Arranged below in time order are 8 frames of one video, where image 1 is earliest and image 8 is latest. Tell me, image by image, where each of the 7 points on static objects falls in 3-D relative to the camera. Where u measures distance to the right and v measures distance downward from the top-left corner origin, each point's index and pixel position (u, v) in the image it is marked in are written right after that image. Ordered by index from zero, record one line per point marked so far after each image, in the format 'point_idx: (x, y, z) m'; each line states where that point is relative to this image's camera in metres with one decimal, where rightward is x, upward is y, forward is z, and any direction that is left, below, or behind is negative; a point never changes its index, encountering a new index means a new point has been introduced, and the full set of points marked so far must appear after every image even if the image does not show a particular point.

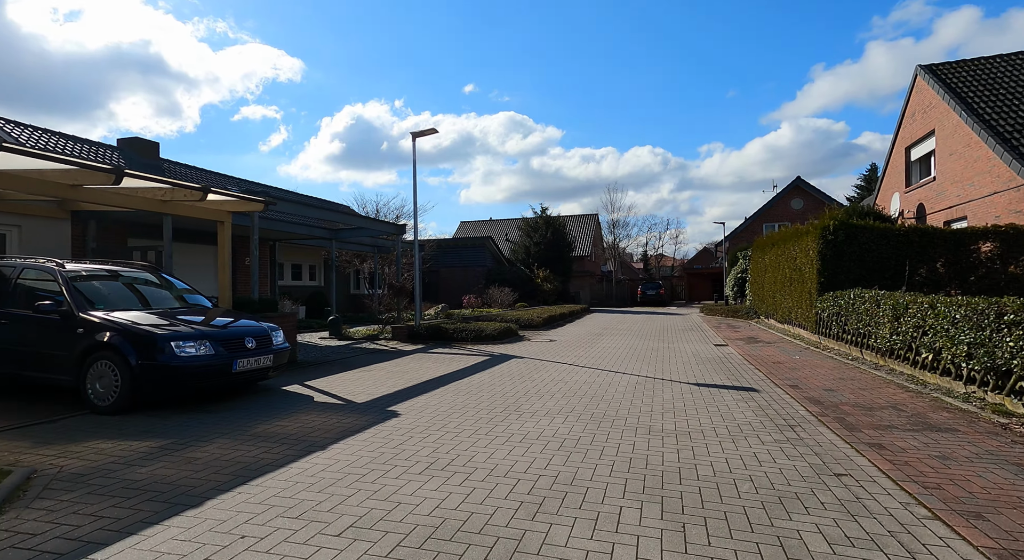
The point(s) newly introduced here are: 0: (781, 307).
0: (+8.9, -0.9, +19.0) m
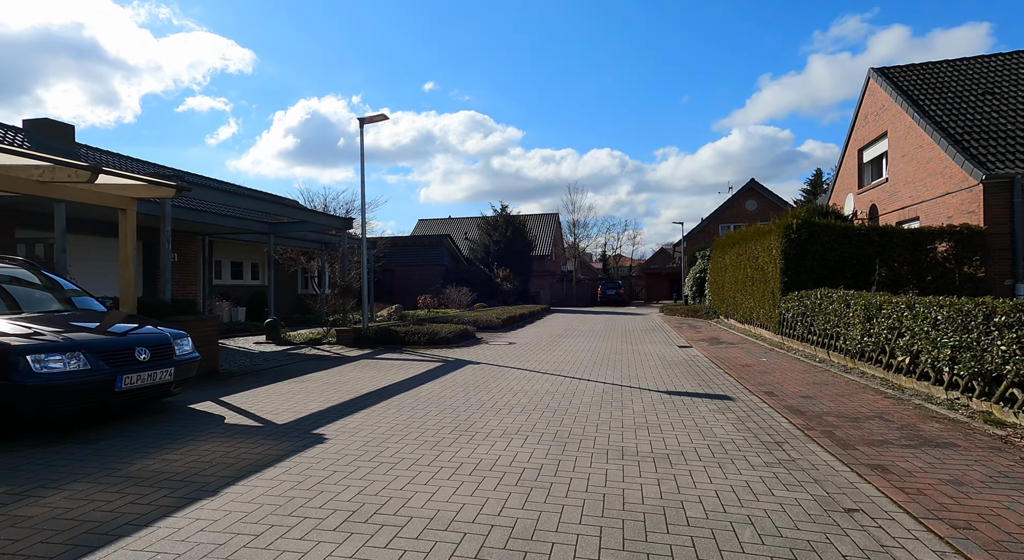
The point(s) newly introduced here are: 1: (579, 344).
0: (+7.5, -0.9, +18.7) m
1: (+1.8, -1.8, +16.0) m
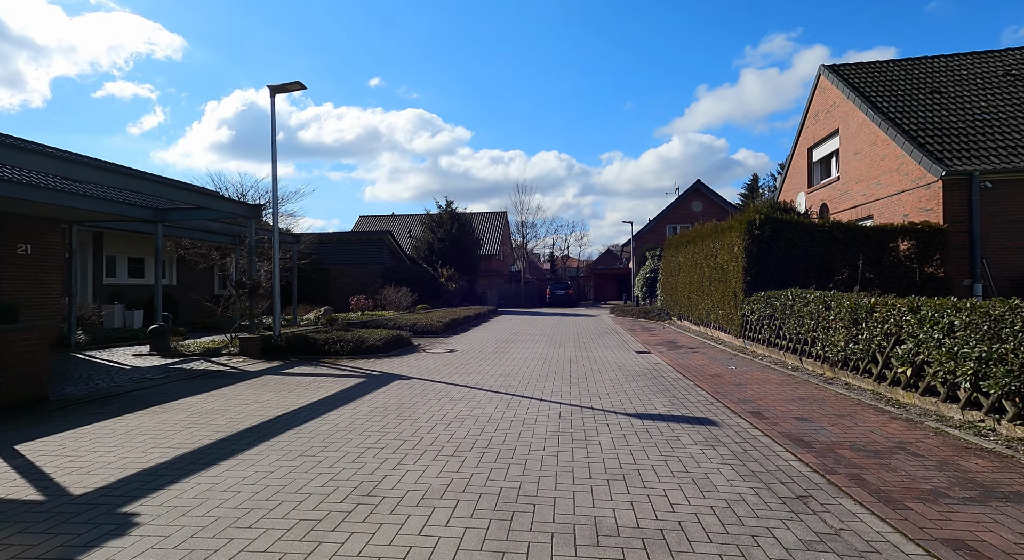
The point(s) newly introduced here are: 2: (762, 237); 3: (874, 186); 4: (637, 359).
0: (+5.8, -0.9, +17.8) m
1: (+0.3, -1.8, +14.6) m
2: (+5.9, +1.1, +13.3) m
3: (+10.3, +2.7, +16.4) m
4: (+2.7, -1.7, +12.5) m
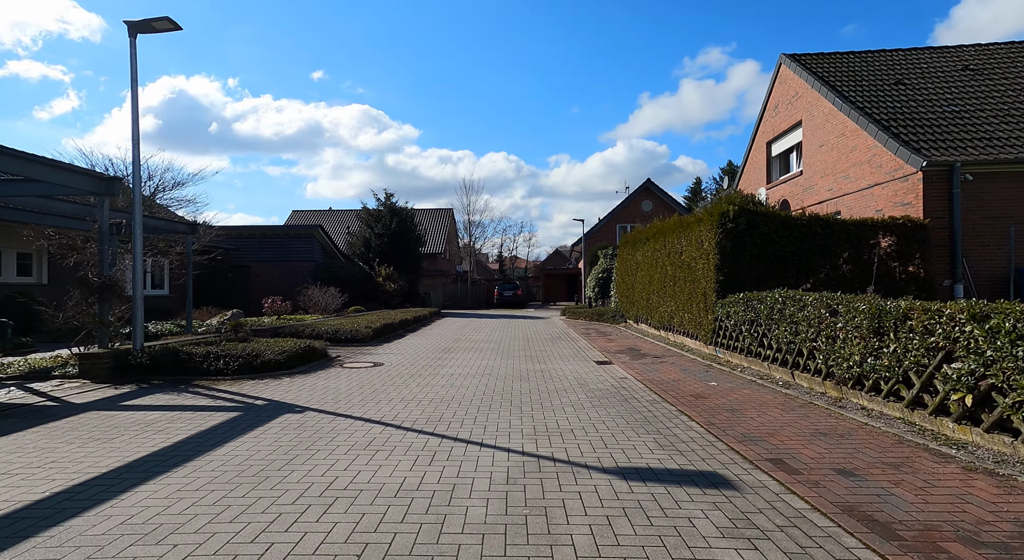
0: (+4.2, -0.9, +16.2) m
1: (-1.0, -1.8, +12.5) m
2: (+4.7, +1.1, +11.7) m
3: (+8.8, +2.7, +15.2) m
4: (+1.6, -1.7, +10.6) m
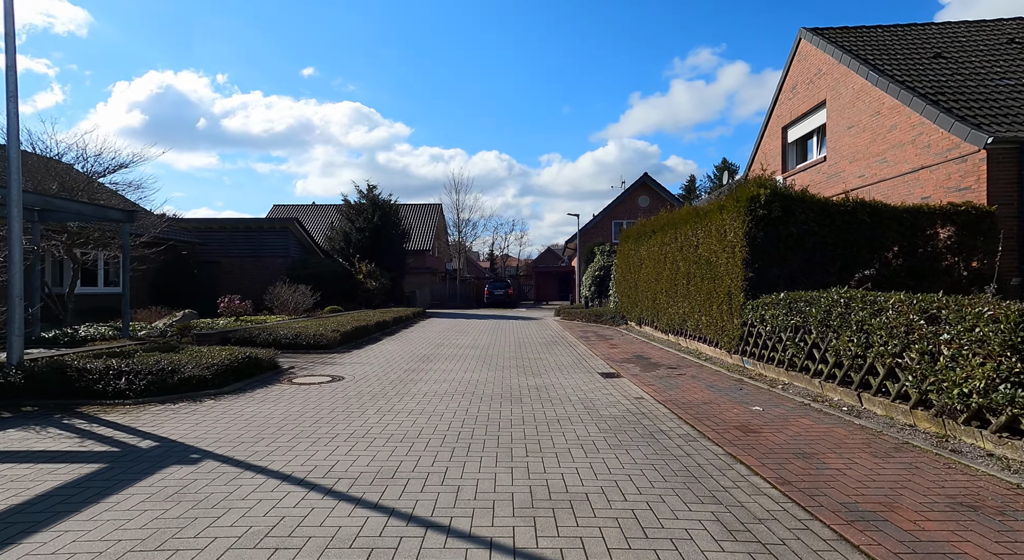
0: (+3.9, -0.8, +14.3) m
1: (-1.2, -1.7, +10.5) m
2: (+4.5, +1.1, +9.8) m
3: (+8.6, +2.7, +13.4) m
4: (+1.4, -1.6, +8.7) m
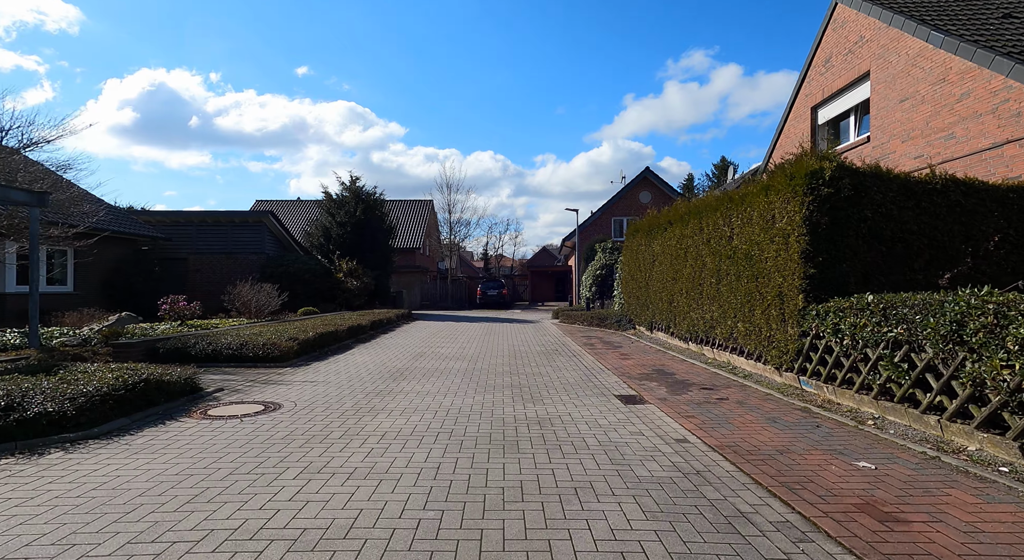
0: (+3.8, -0.8, +12.1) m
1: (-1.3, -1.7, +8.3) m
2: (+4.4, +1.1, +7.6) m
3: (+8.4, +2.7, +11.3) m
4: (+1.3, -1.6, +6.5) m
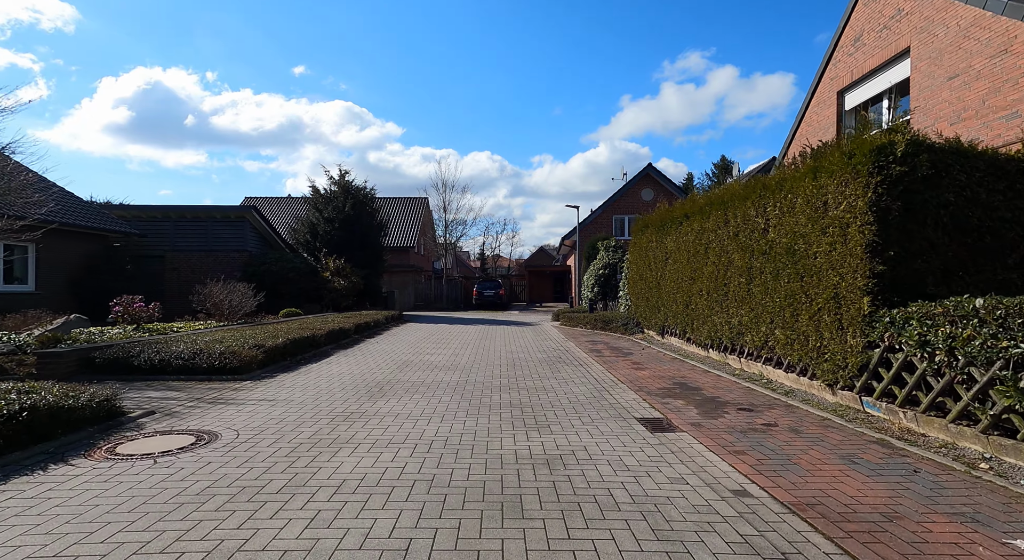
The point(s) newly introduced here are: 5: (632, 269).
0: (+3.8, -0.8, +10.7) m
1: (-1.3, -1.6, +6.8) m
2: (+4.4, +1.1, +6.2) m
3: (+8.4, +2.7, +9.9) m
4: (+1.3, -1.6, +5.0) m
5: (+3.6, +0.4, +17.3) m
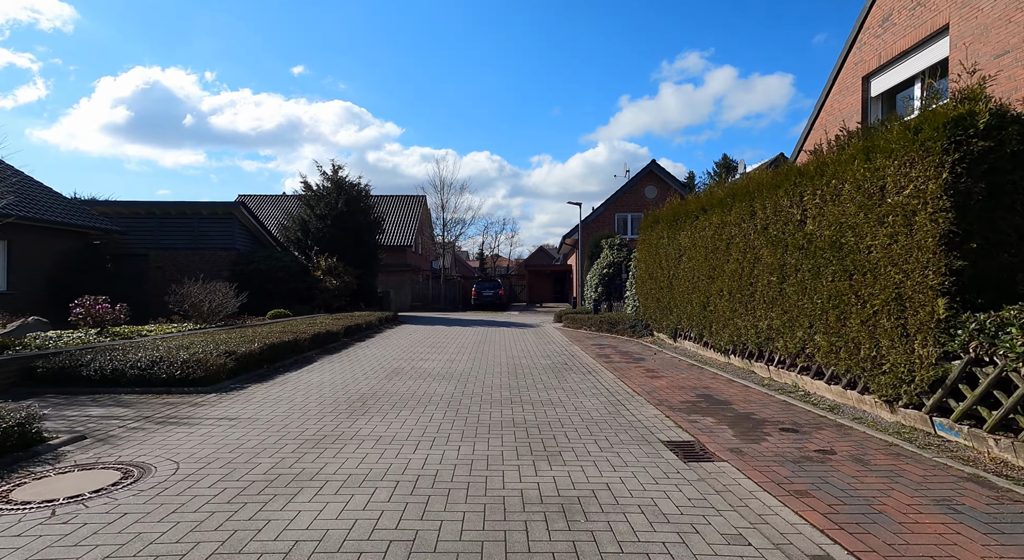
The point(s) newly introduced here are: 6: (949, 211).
0: (+3.8, -0.8, +9.6) m
1: (-1.3, -1.6, +5.8) m
2: (+4.4, +1.2, +5.2) m
3: (+8.5, +2.8, +8.8) m
4: (+1.4, -1.6, +4.0) m
5: (+3.7, +0.4, +16.3) m
6: (+4.0, +0.6, +5.2) m
